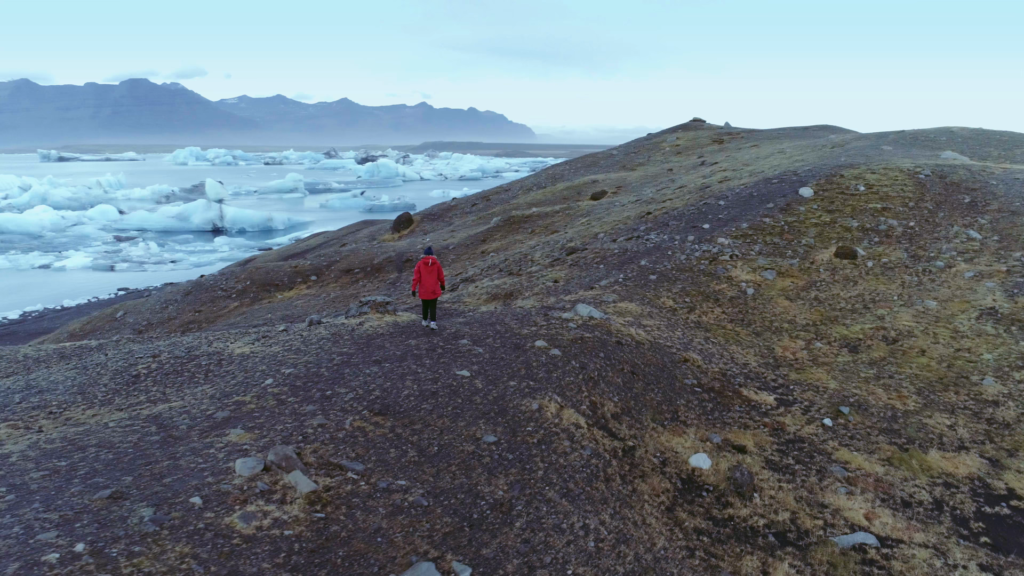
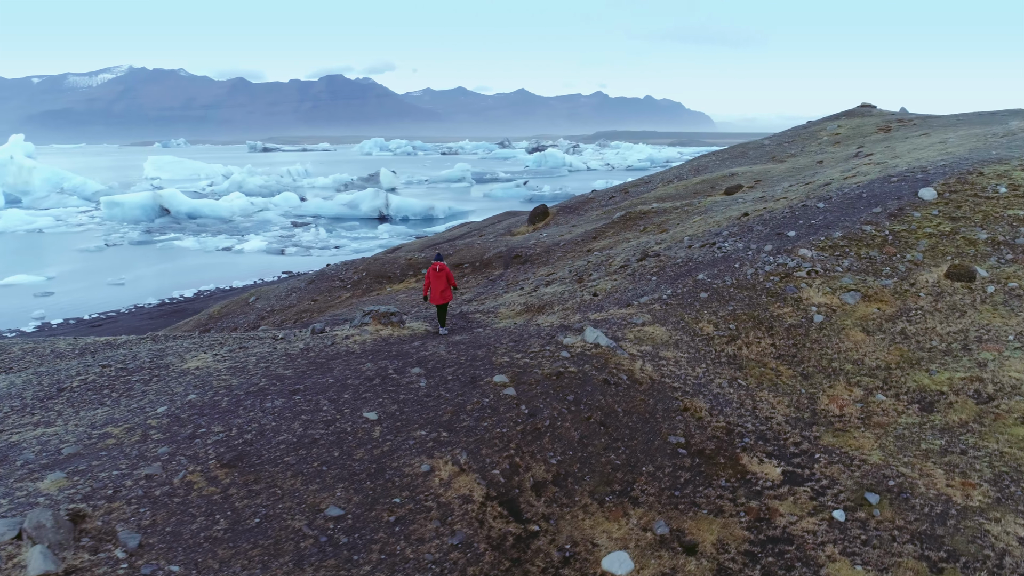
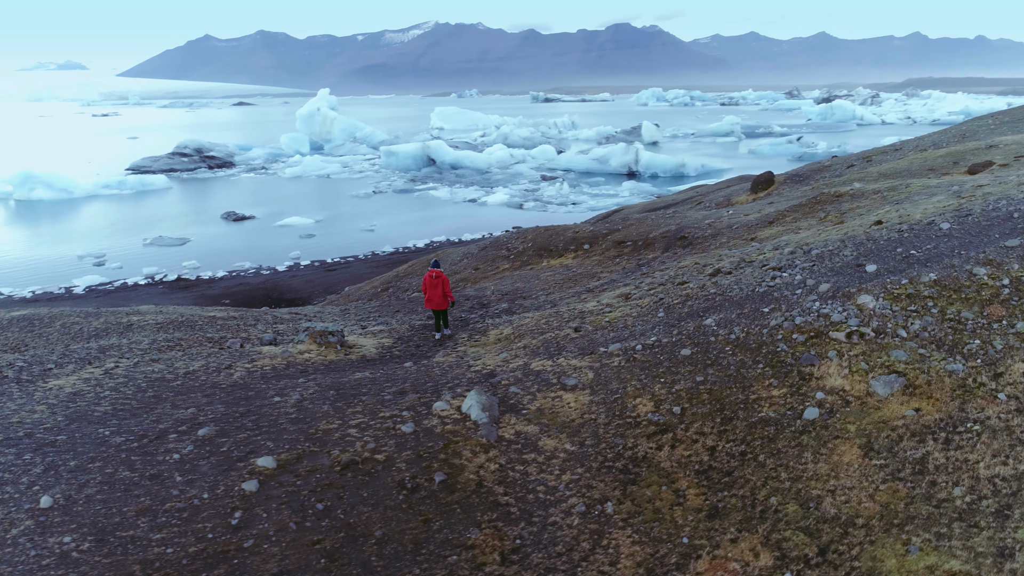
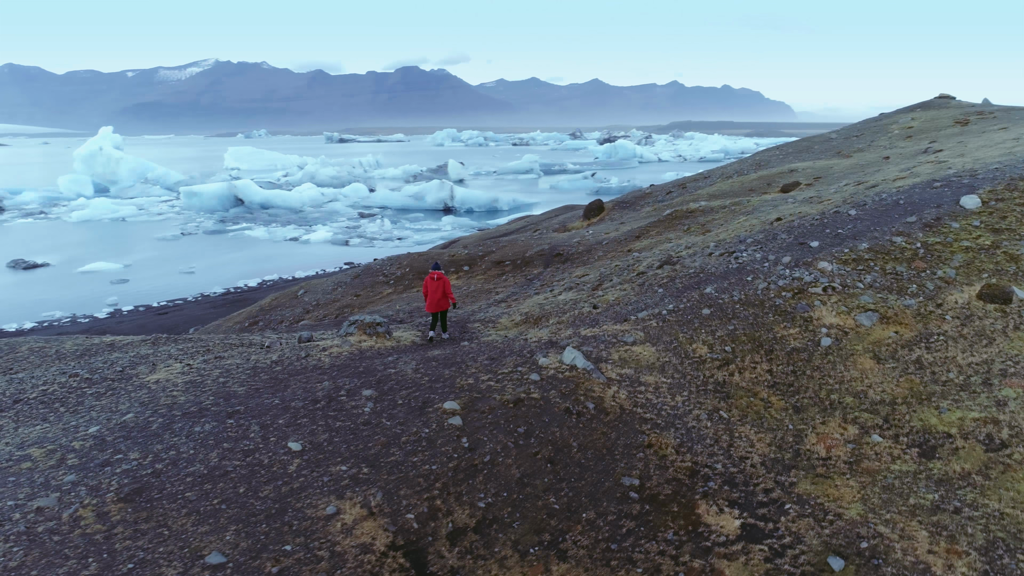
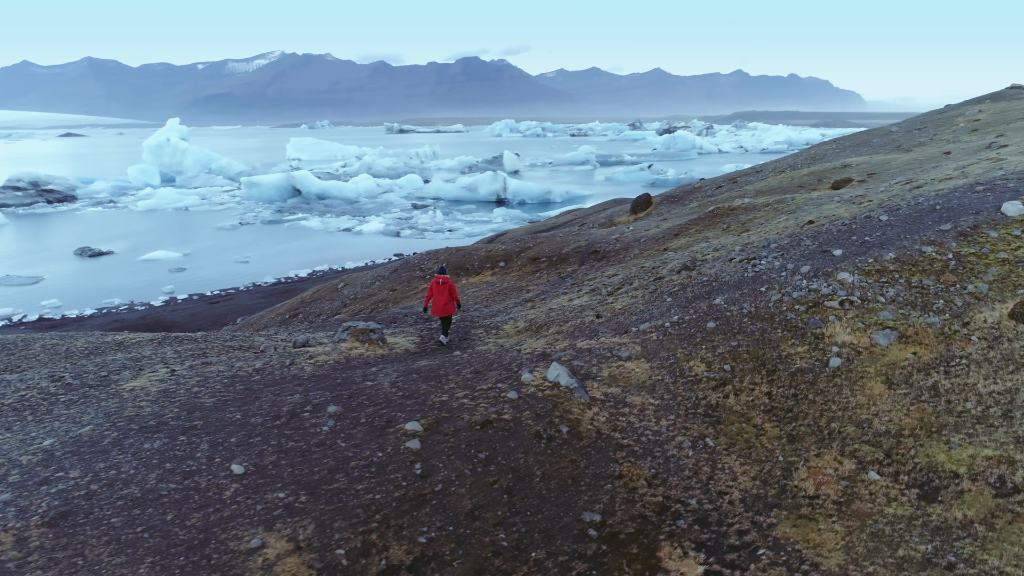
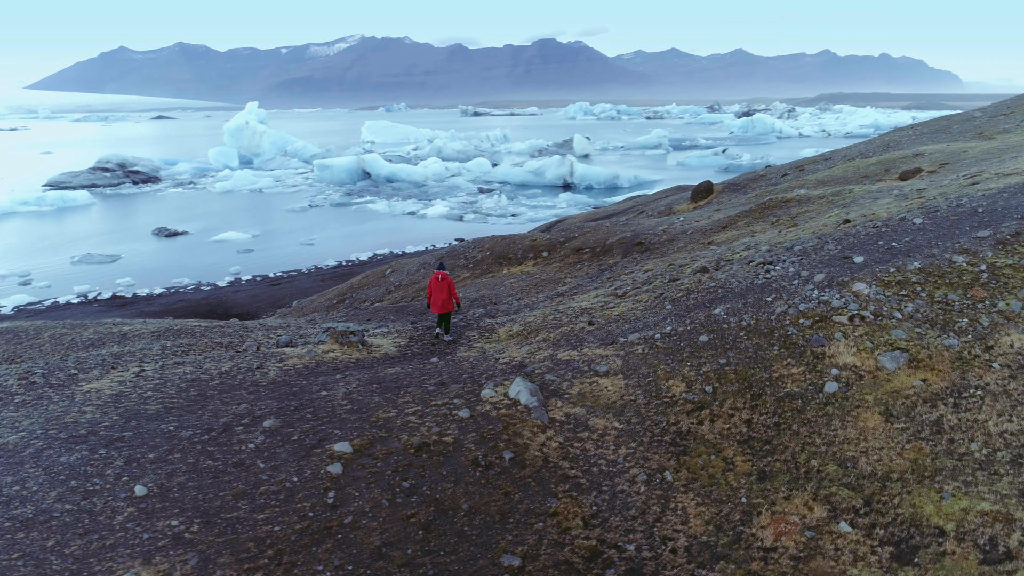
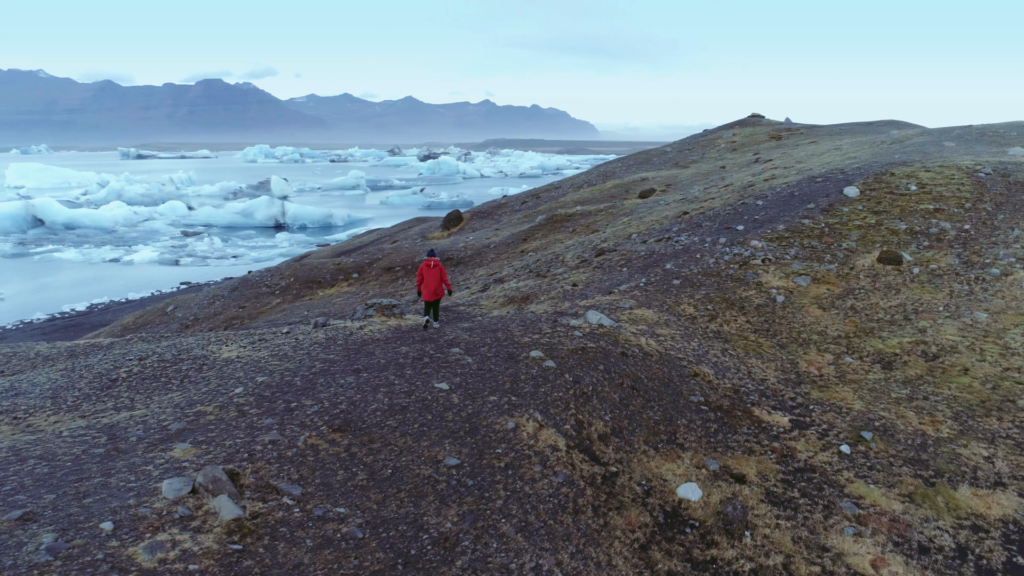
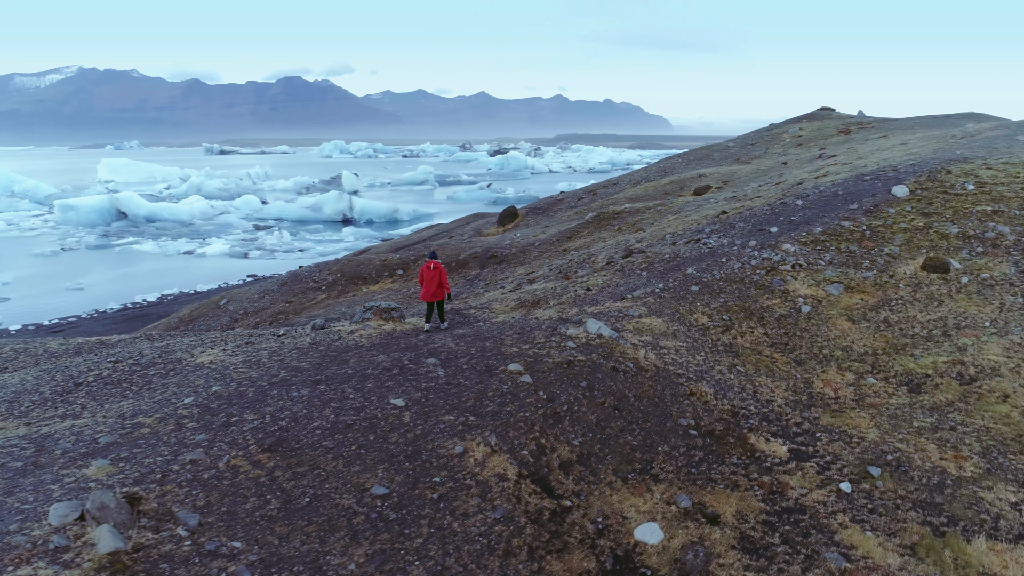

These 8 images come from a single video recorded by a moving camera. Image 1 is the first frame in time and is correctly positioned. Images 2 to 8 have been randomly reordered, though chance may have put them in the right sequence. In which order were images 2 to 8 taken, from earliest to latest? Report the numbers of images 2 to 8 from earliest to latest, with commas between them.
7, 8, 2, 4, 5, 6, 3
